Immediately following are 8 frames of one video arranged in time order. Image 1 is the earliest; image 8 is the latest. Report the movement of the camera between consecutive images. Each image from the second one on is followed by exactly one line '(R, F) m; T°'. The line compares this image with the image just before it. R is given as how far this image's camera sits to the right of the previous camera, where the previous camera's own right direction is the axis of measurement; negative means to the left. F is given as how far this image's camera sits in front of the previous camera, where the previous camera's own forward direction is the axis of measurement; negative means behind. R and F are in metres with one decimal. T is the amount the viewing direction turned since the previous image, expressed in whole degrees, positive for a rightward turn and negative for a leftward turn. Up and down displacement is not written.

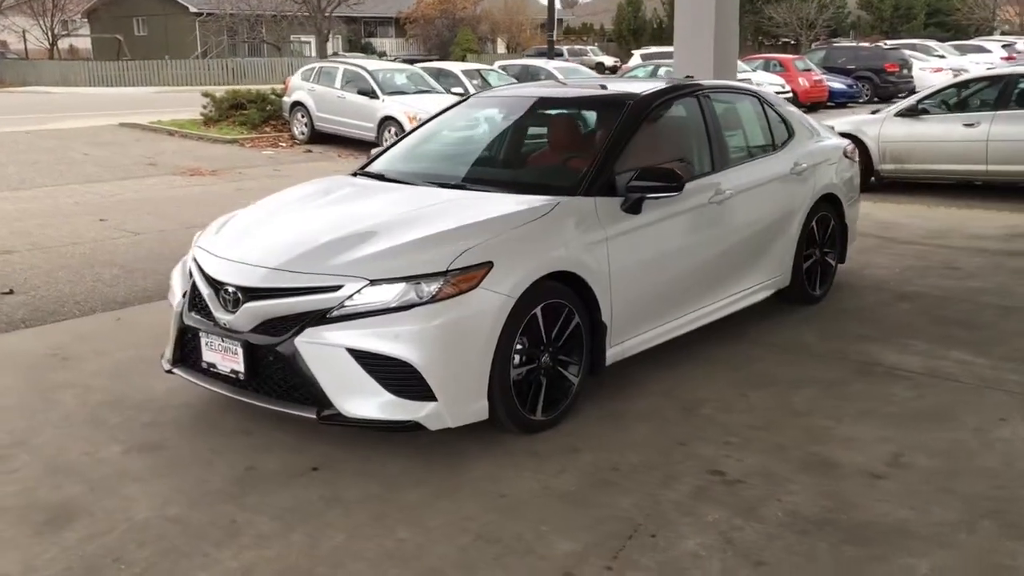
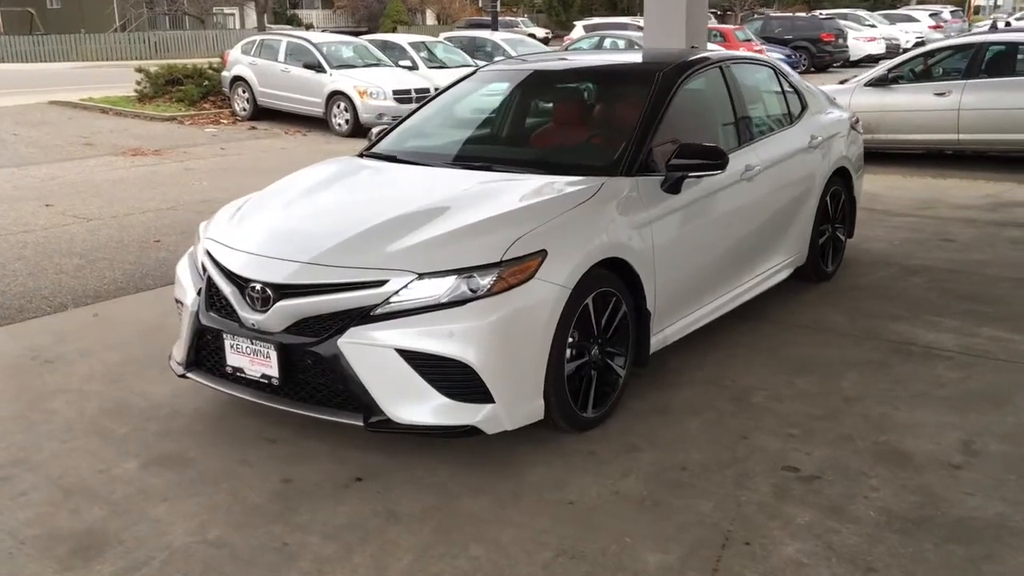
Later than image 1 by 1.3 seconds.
(-0.4, +0.3) m; +4°
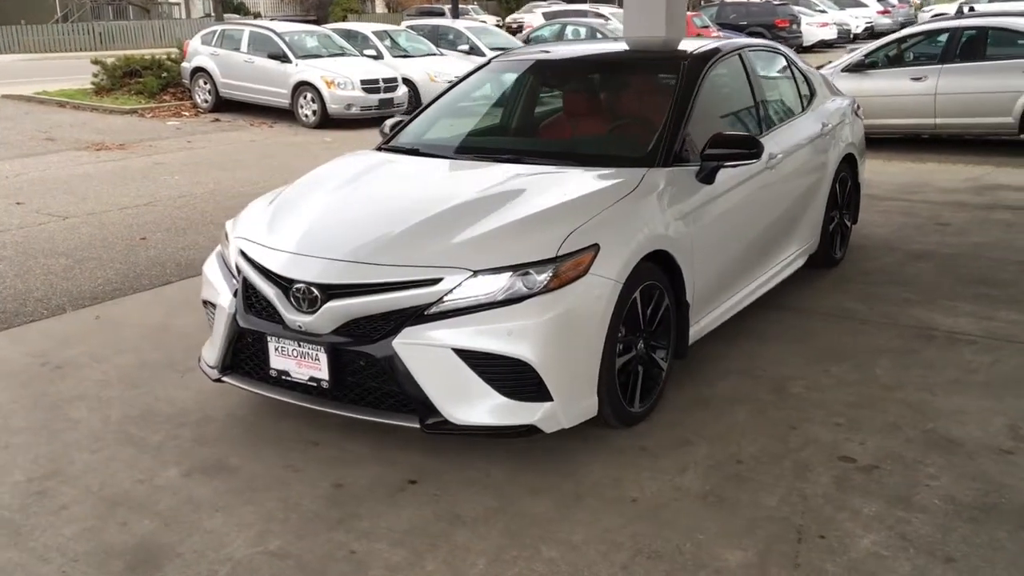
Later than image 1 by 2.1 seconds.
(-0.4, +0.1) m; +3°
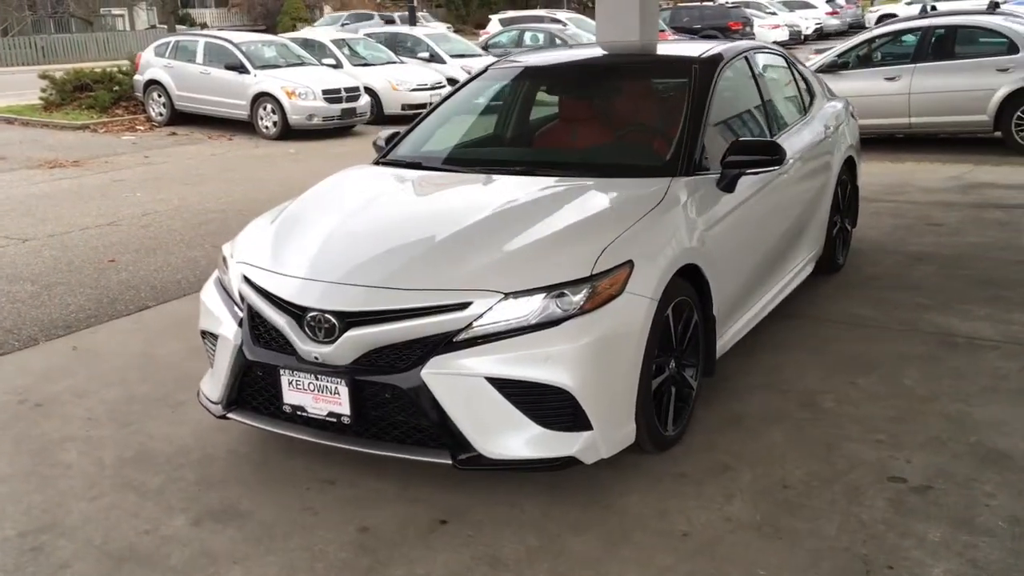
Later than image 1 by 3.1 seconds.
(-0.2, +0.2) m; +3°
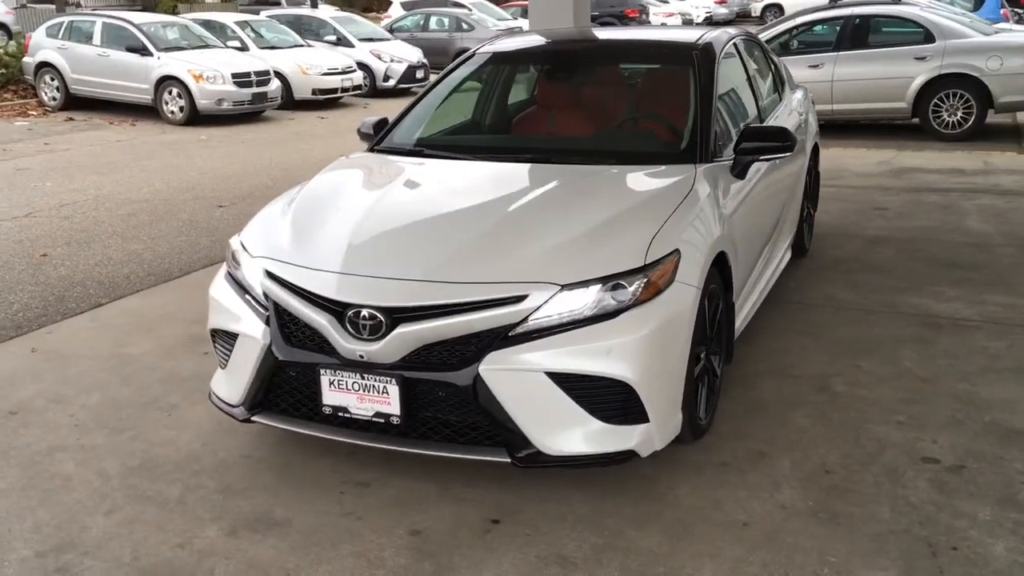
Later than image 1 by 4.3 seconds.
(-0.5, +0.1) m; +7°
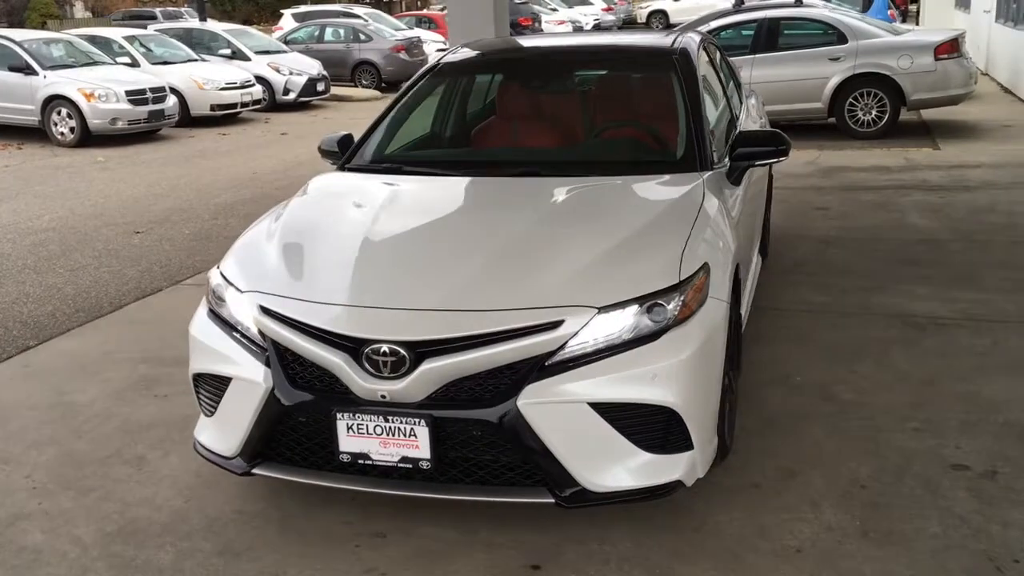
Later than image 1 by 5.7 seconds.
(-0.4, +0.3) m; +6°
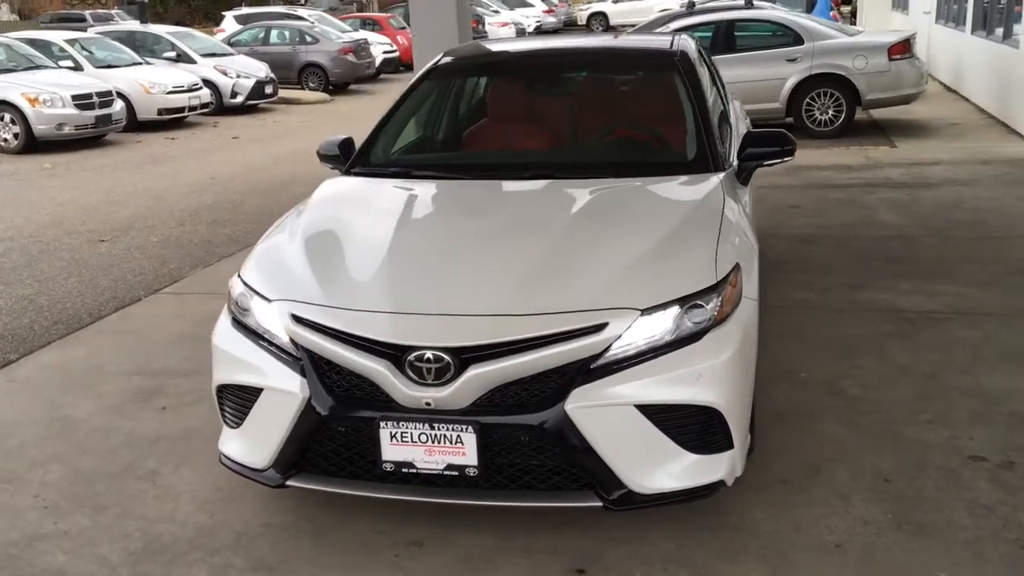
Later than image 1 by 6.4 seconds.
(-0.3, 0.0) m; +4°
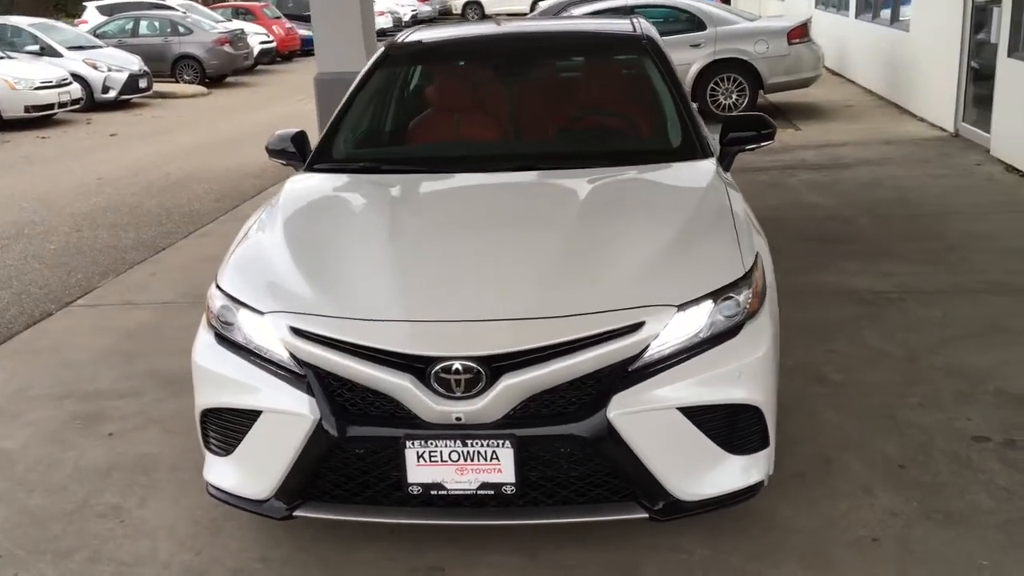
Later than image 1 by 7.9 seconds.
(-0.4, +0.2) m; +7°
